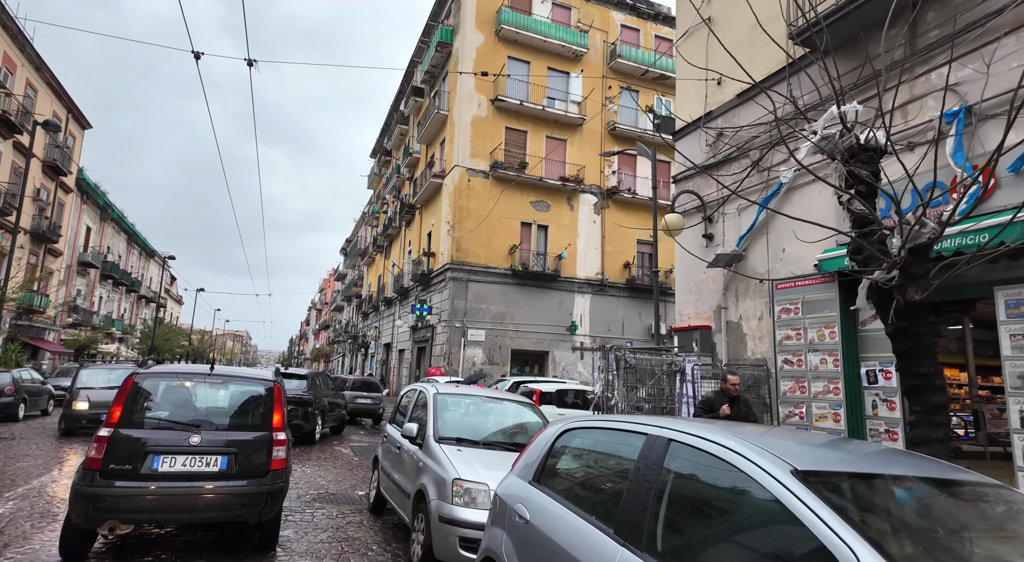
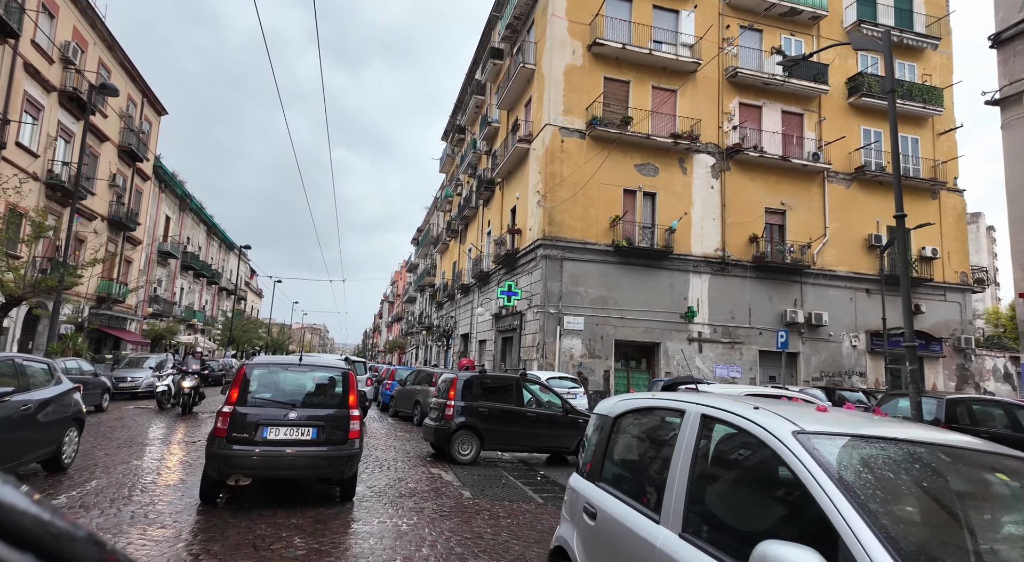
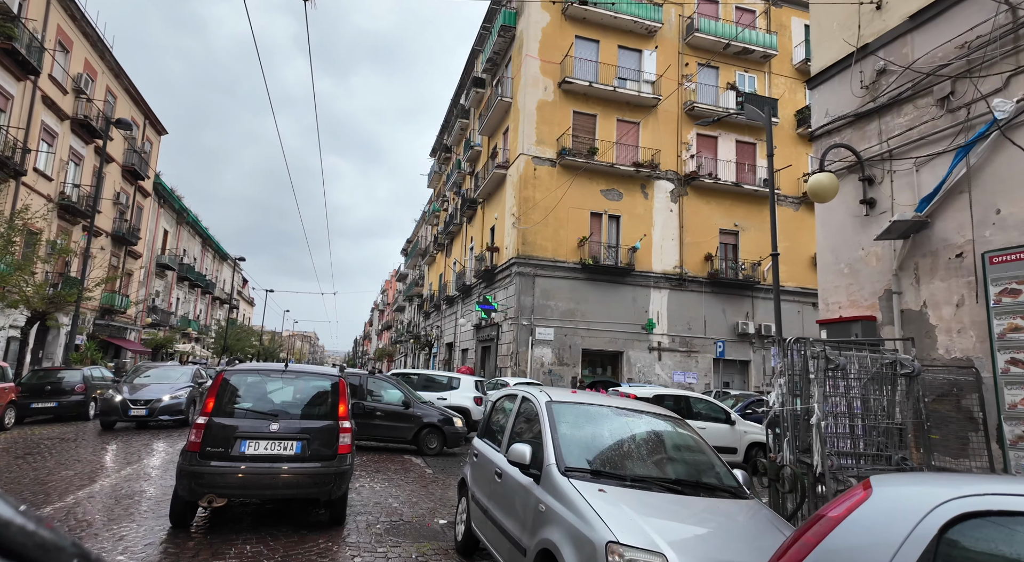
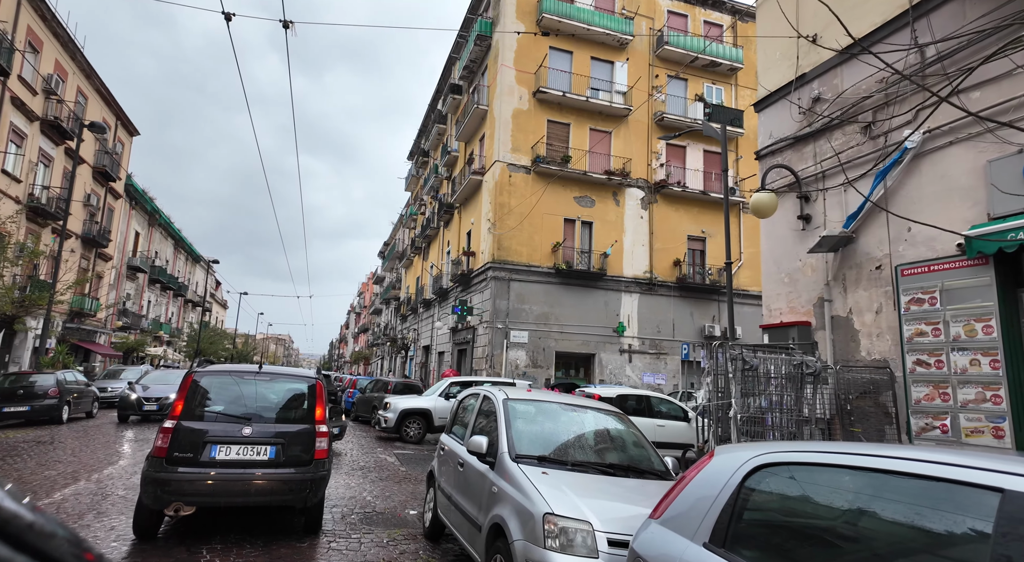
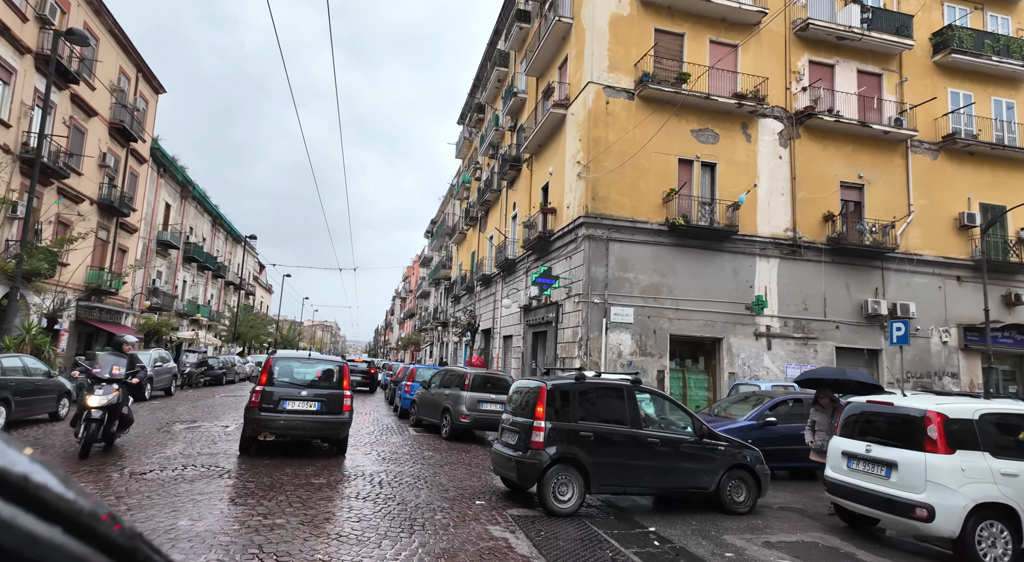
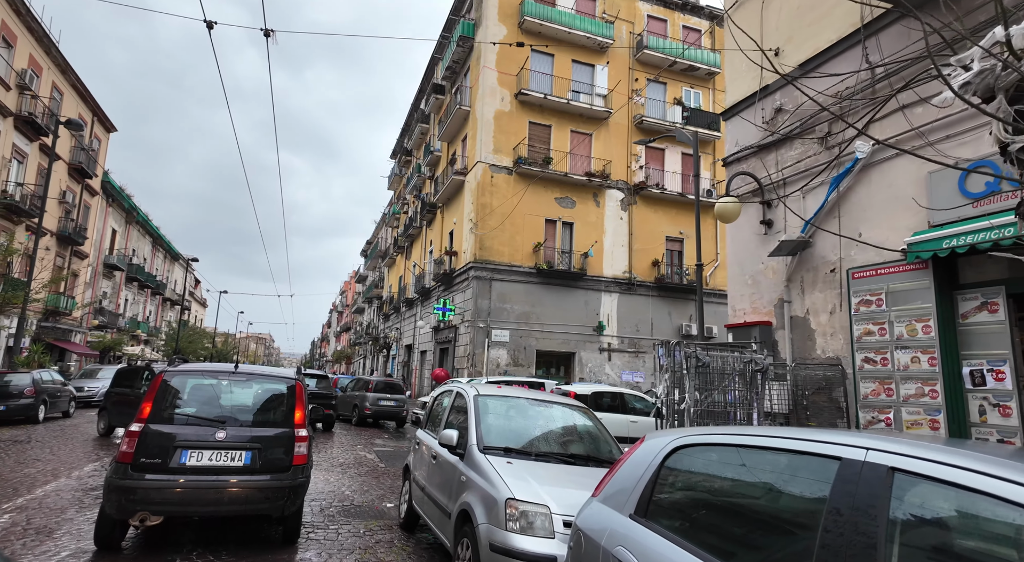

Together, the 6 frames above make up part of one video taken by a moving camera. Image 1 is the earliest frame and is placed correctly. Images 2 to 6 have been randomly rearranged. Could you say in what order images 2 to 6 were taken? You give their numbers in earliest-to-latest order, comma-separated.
6, 4, 3, 2, 5
